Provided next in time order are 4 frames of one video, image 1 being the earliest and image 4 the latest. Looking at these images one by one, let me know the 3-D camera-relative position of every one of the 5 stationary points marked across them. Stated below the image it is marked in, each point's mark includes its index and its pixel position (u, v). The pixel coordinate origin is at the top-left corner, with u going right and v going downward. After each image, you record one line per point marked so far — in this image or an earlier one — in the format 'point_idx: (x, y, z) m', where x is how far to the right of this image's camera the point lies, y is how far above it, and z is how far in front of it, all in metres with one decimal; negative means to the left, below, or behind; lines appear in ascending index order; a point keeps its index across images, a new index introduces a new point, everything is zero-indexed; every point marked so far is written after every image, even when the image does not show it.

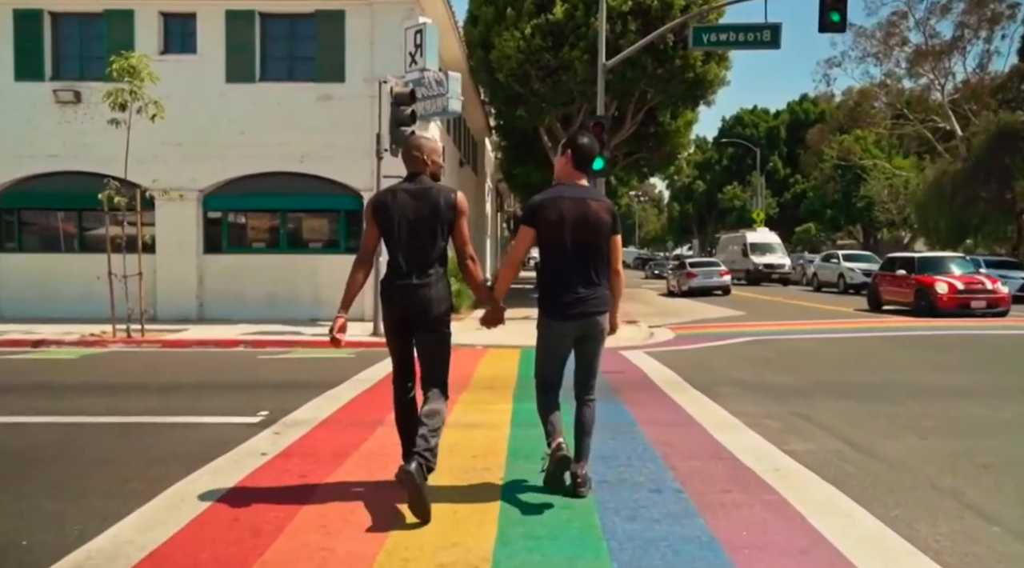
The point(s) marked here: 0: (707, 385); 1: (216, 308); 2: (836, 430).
0: (+2.6, -1.4, +12.1) m
1: (-6.6, -0.6, +19.7) m
2: (+3.3, -1.5, +9.0) m
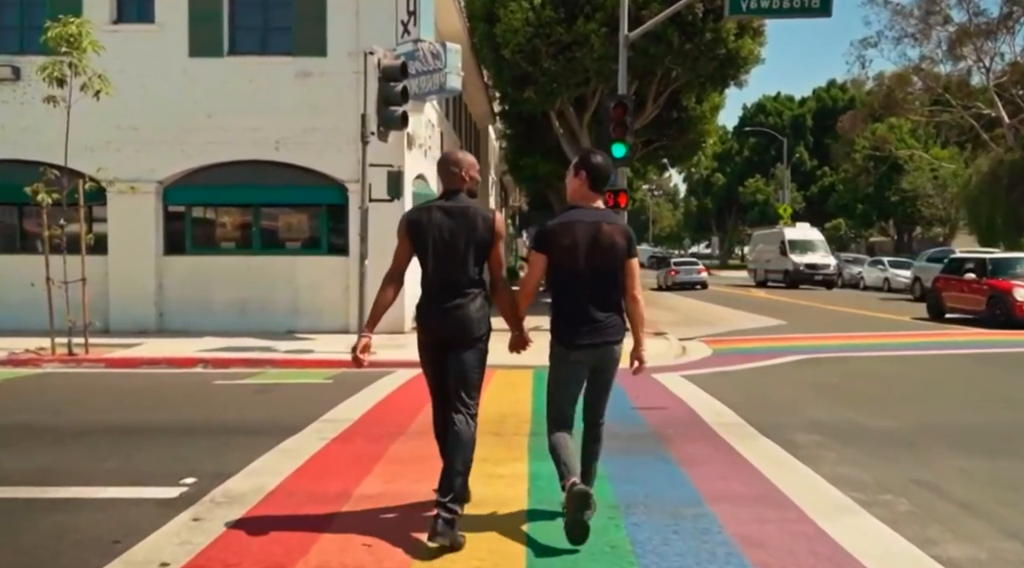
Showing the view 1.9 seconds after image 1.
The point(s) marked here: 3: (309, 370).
0: (+2.8, -1.5, +9.4) m
1: (-6.4, -0.7, +17.1) m
2: (+3.4, -1.6, +6.4) m
3: (-3.2, -1.4, +14.0) m
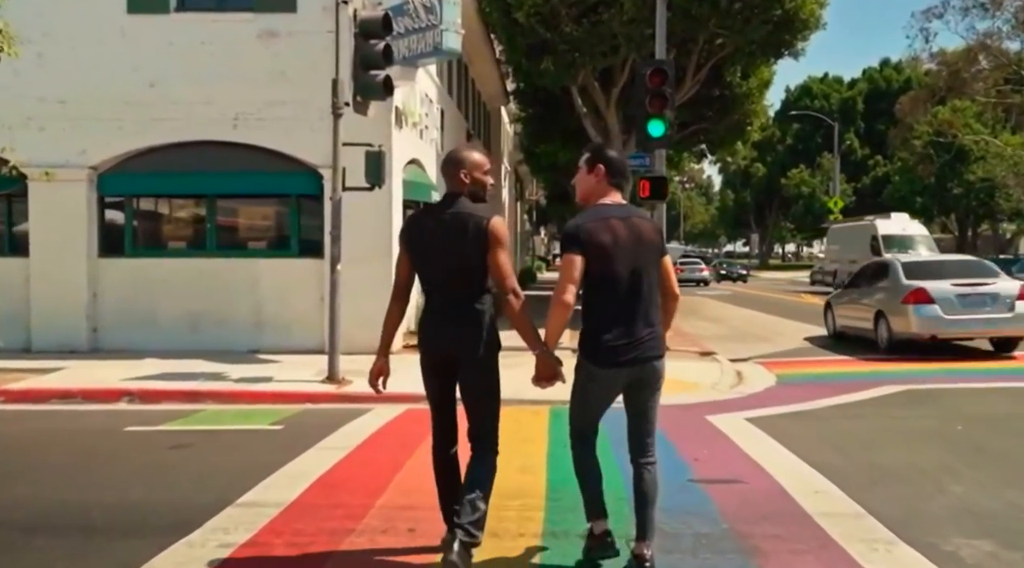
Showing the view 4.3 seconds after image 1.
0: (+2.8, -1.7, +6.2) m
1: (-6.2, -0.8, +14.0) m
2: (+3.4, -1.8, +3.1) m
3: (-3.1, -1.5, +10.9) m
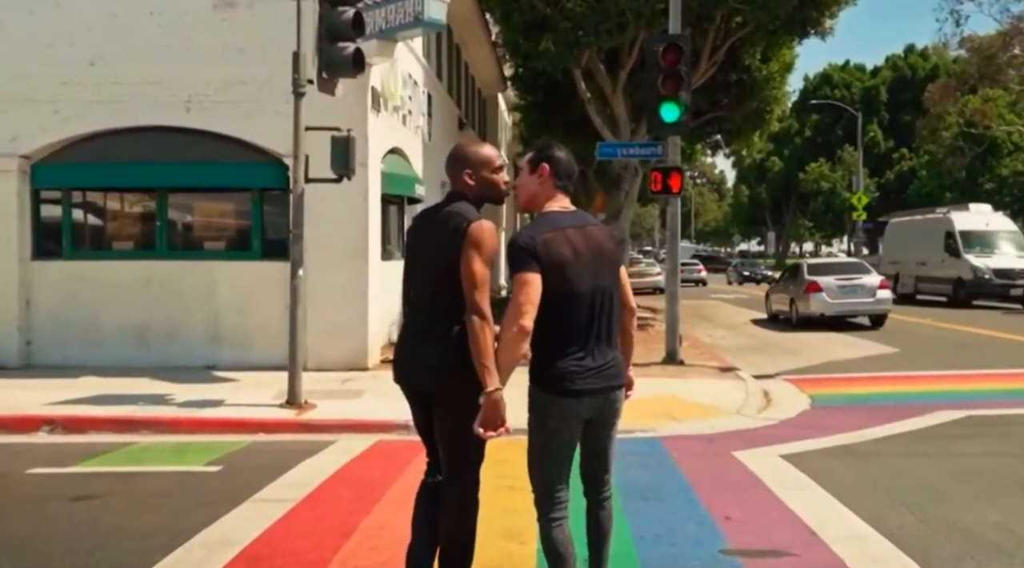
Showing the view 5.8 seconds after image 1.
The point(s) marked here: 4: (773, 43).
0: (+2.6, -1.8, +4.4) m
1: (-6.3, -0.9, +12.3) m
2: (+3.2, -1.9, +1.4) m
3: (-3.2, -1.6, +9.2) m
4: (+5.5, +5.1, +18.9) m
